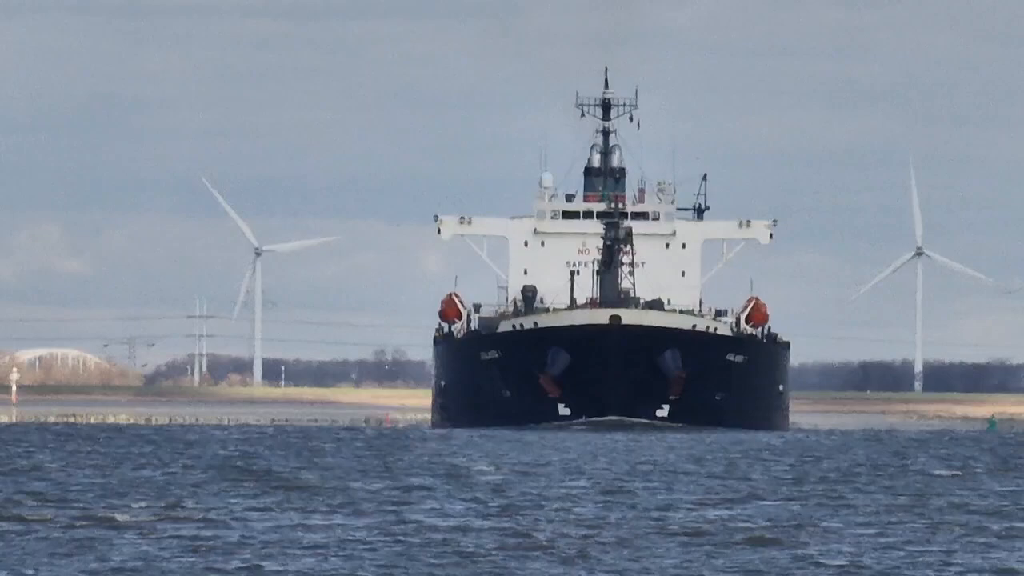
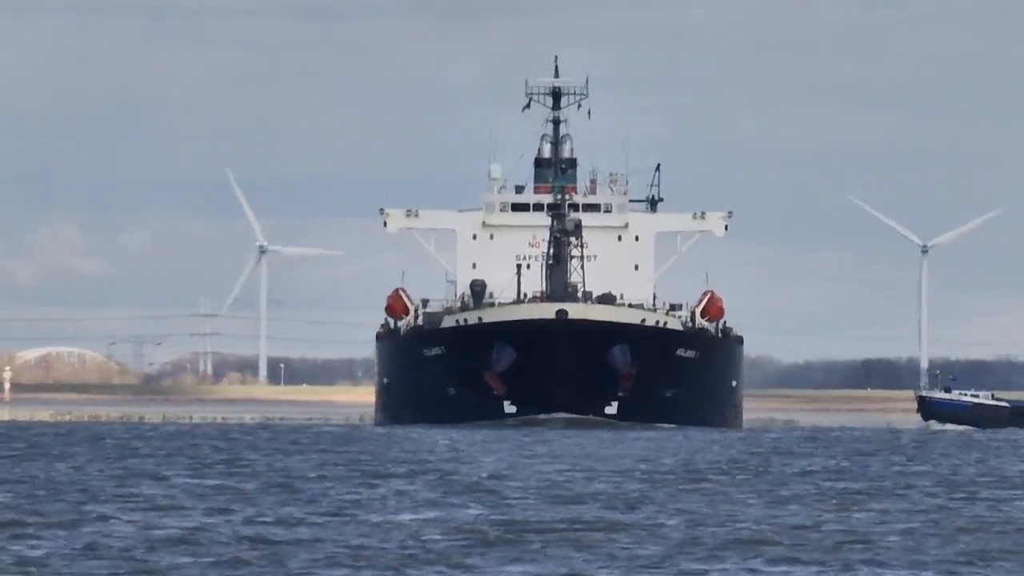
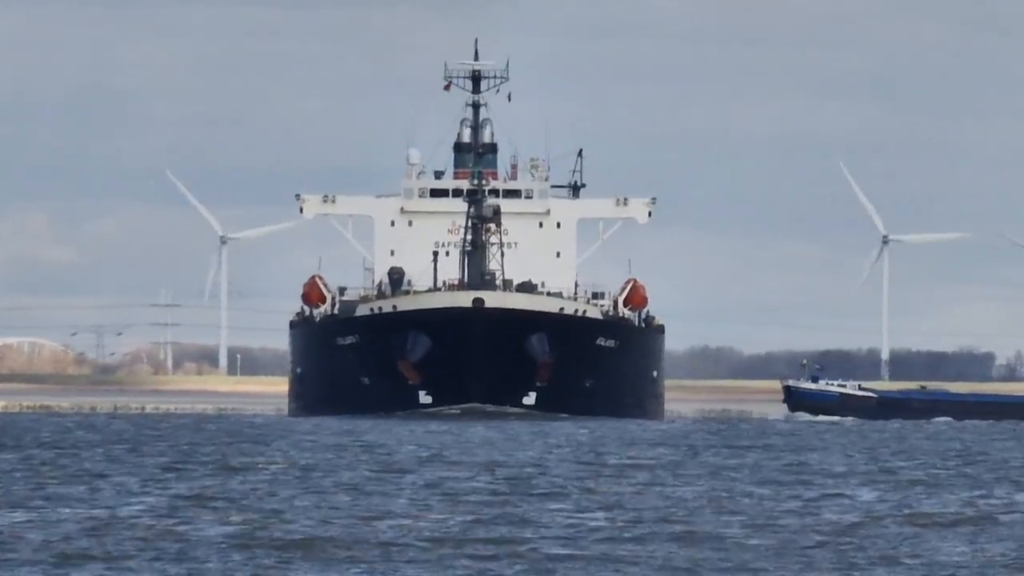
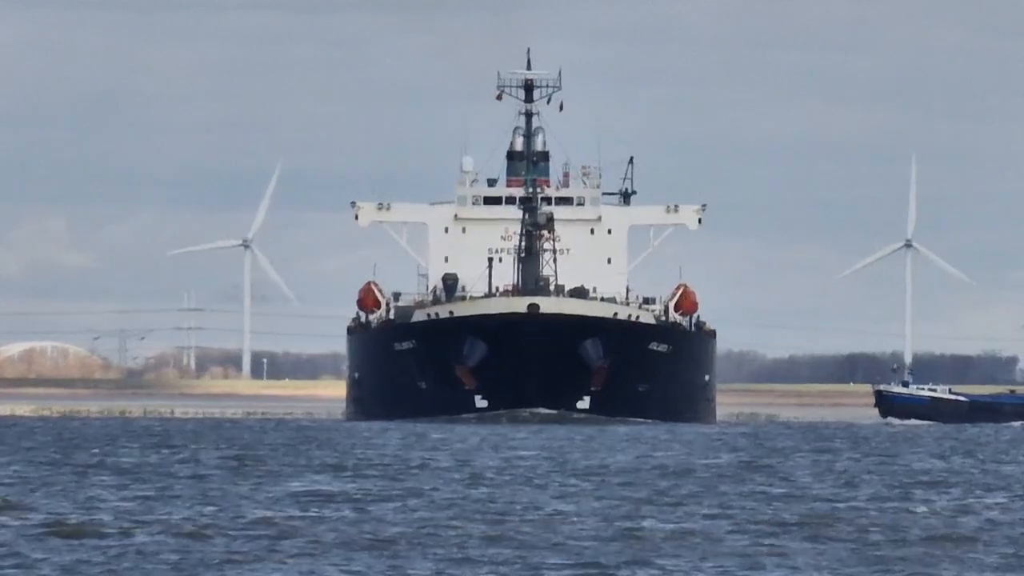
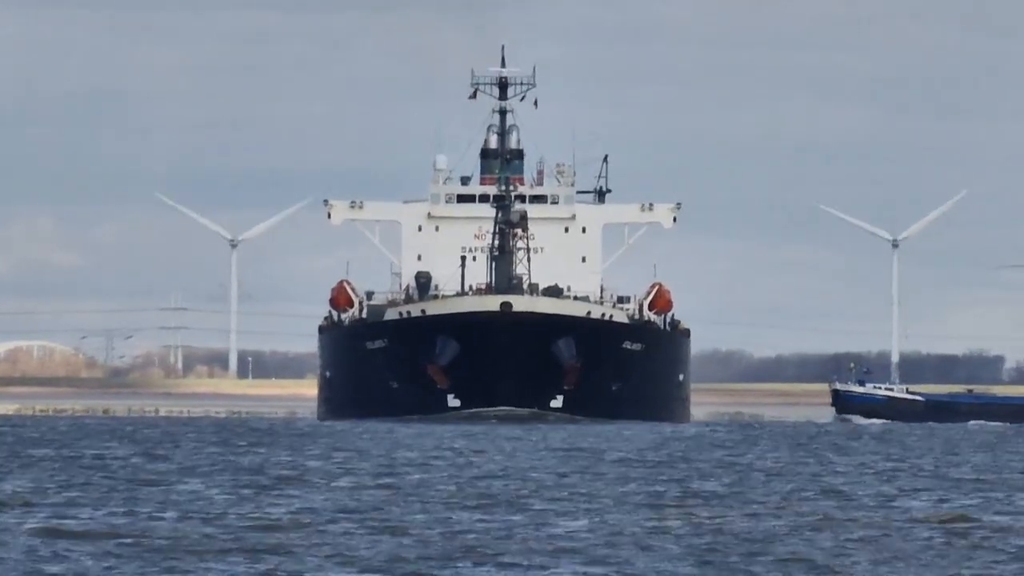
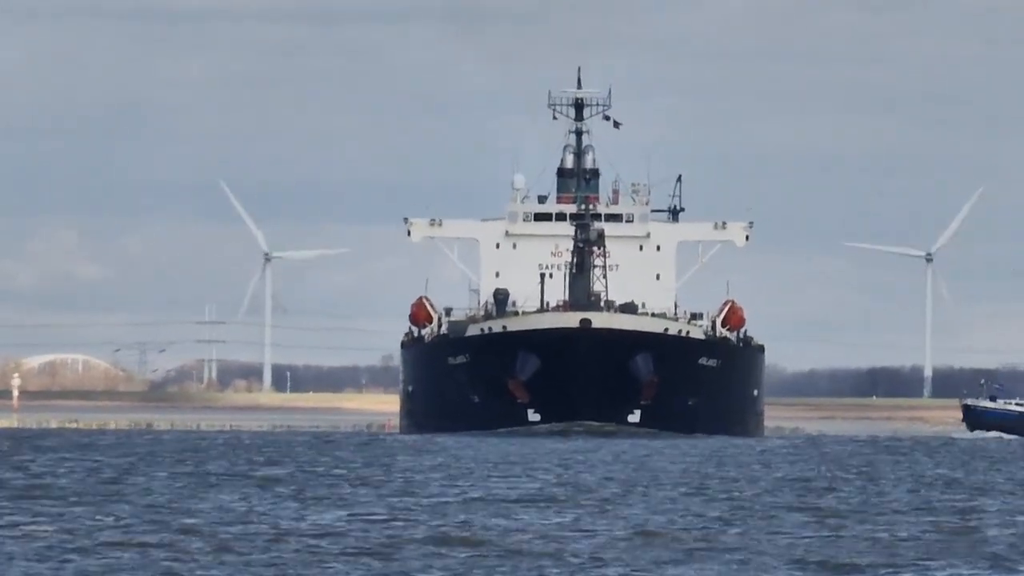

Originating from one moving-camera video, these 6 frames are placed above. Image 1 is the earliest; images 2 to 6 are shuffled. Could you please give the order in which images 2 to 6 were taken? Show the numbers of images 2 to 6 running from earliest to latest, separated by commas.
6, 2, 4, 5, 3
